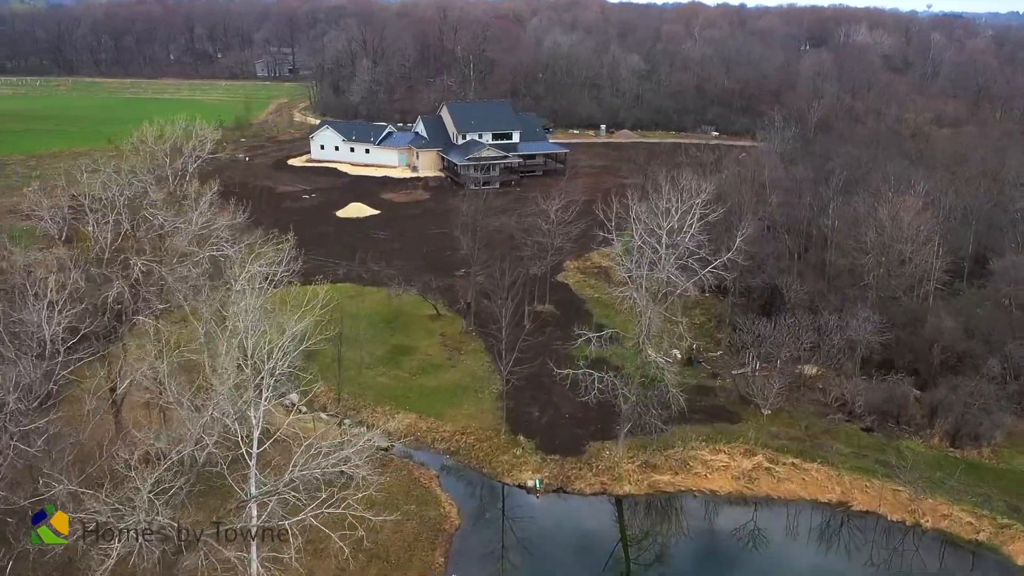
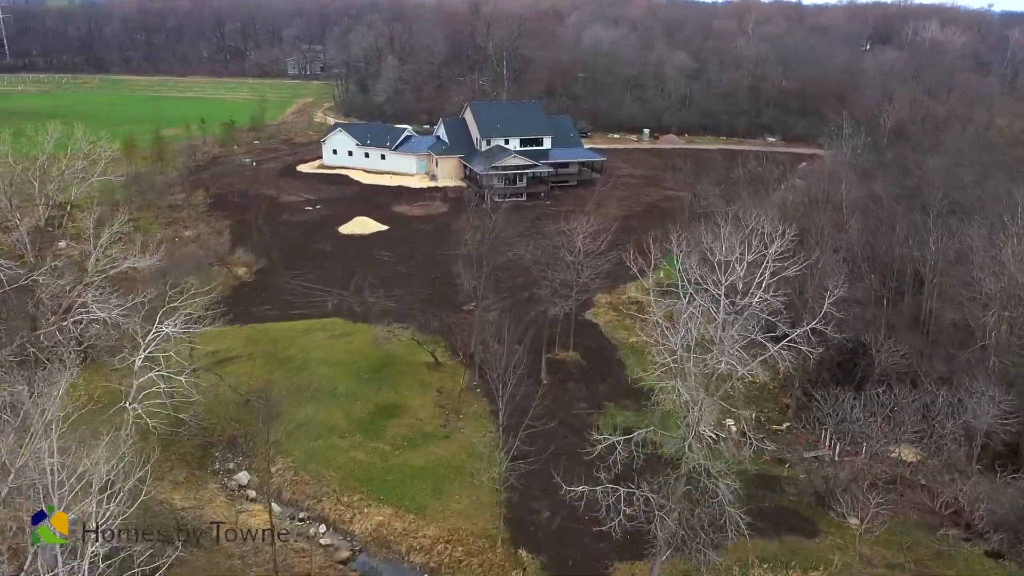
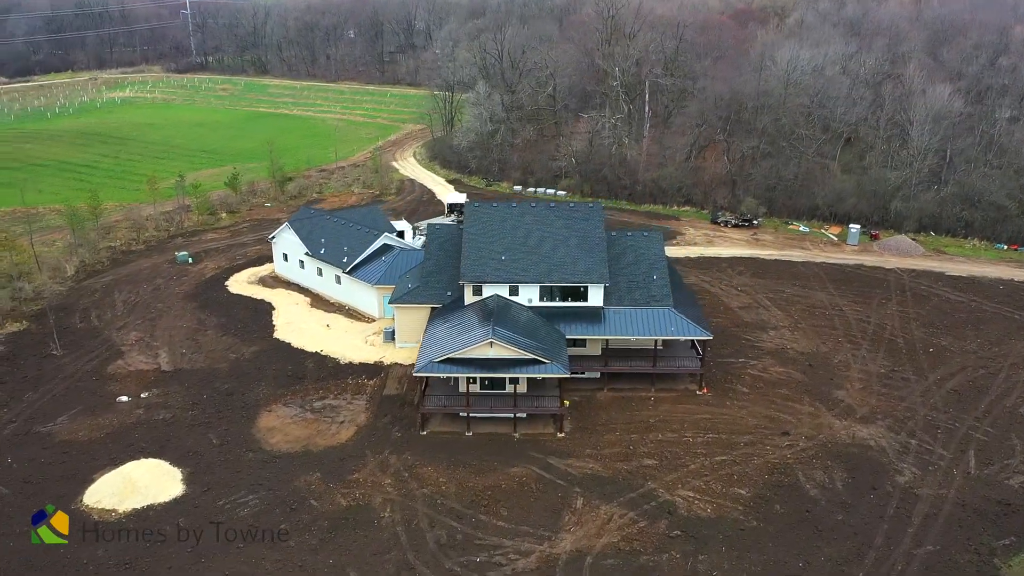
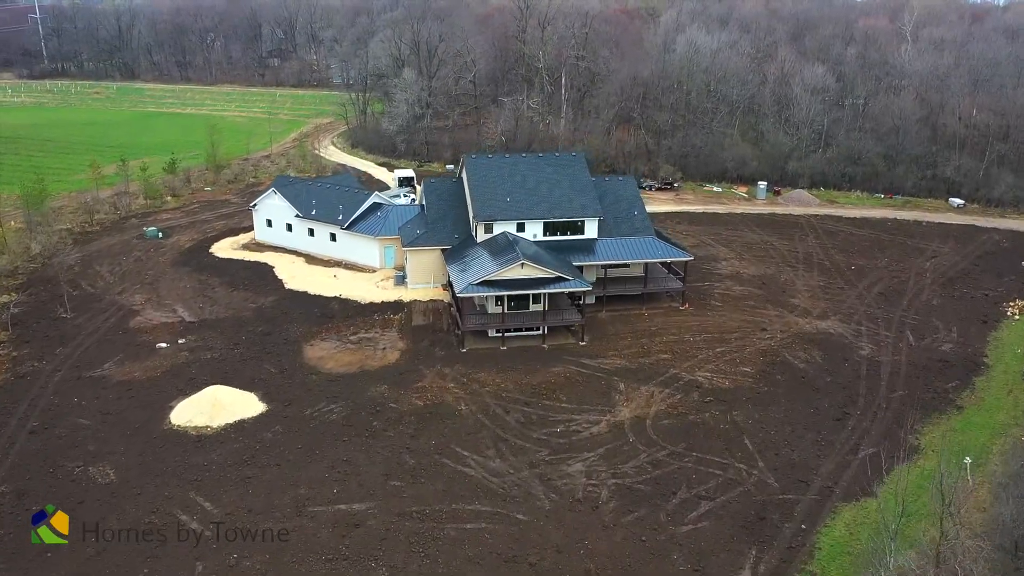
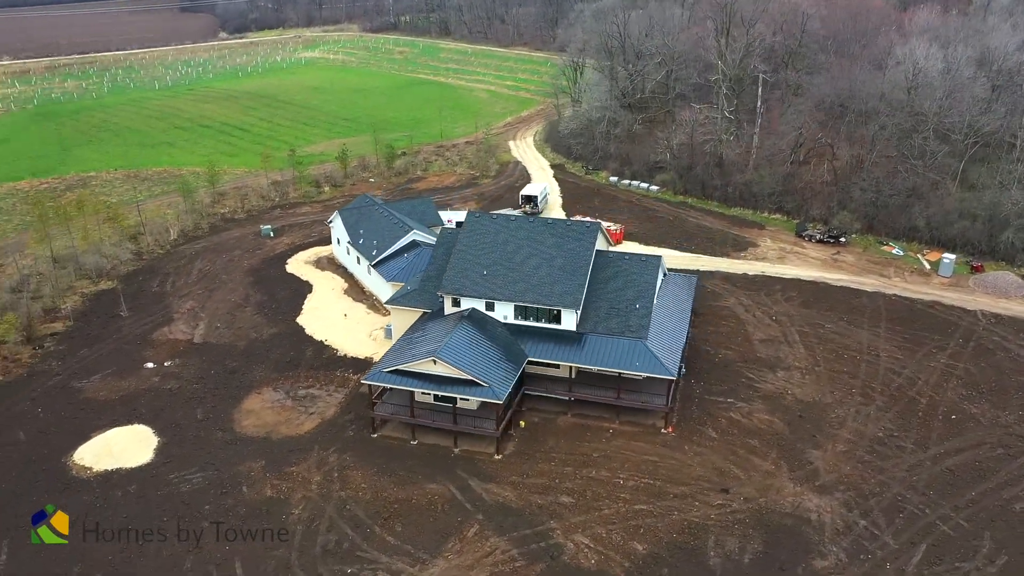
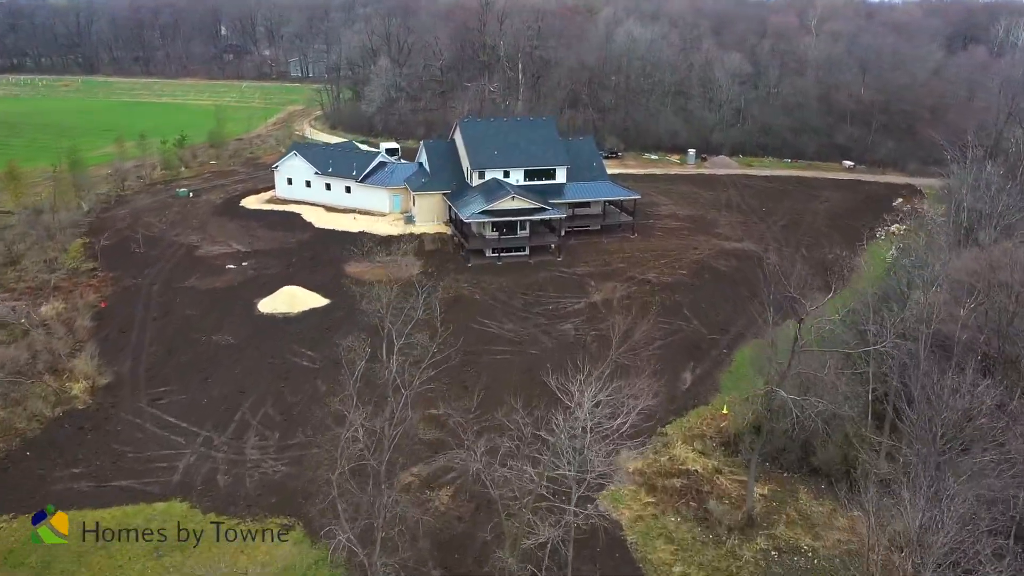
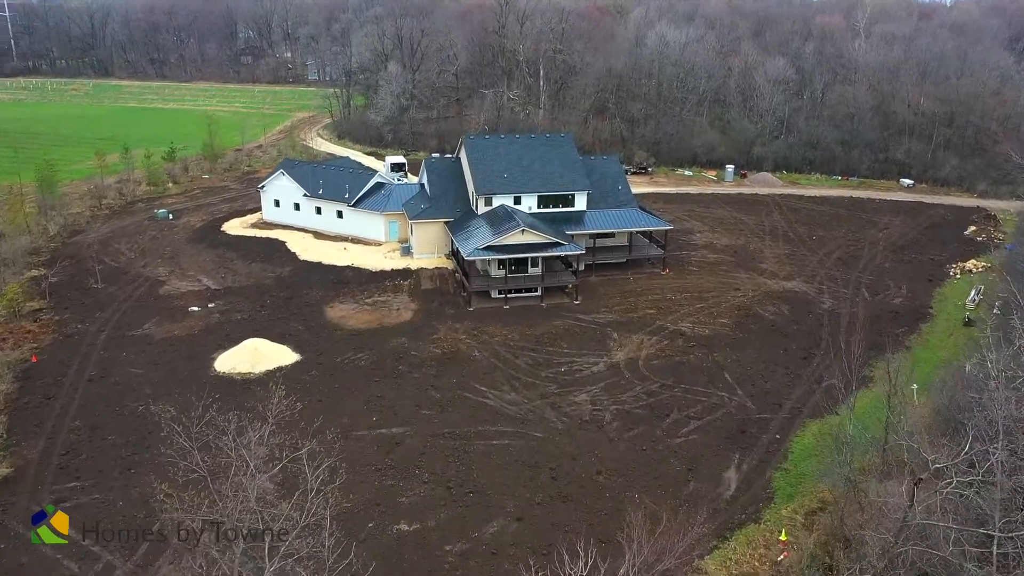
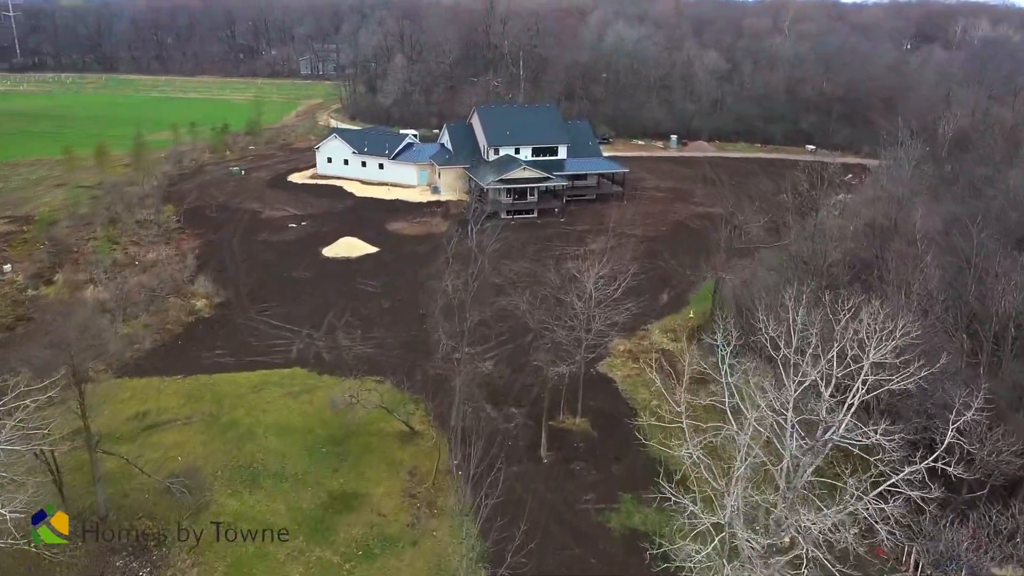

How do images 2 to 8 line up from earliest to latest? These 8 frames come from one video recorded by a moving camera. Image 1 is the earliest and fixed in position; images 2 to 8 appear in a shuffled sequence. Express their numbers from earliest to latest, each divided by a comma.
2, 8, 6, 7, 4, 3, 5
